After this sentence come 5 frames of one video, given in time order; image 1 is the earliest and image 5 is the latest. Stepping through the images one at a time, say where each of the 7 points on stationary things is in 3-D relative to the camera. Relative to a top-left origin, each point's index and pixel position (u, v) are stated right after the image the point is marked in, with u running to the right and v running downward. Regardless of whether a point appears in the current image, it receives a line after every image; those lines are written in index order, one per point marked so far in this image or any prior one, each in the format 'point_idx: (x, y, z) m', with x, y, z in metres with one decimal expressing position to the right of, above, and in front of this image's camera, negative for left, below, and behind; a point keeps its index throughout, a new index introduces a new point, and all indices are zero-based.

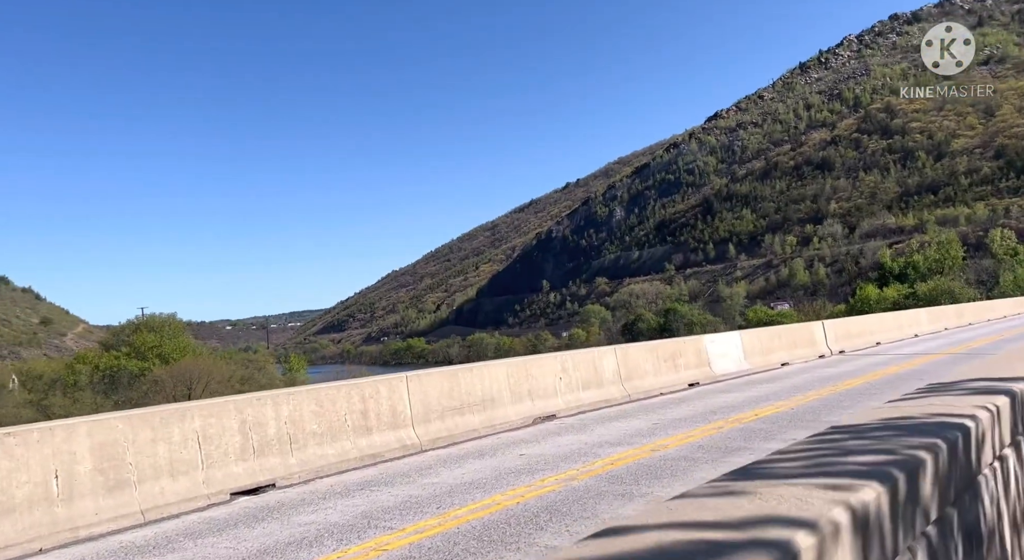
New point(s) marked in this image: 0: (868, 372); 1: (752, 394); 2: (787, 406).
0: (+8.4, -2.1, +18.3) m
1: (+4.3, -2.1, +14.5) m
2: (+4.1, -1.9, +11.8) m
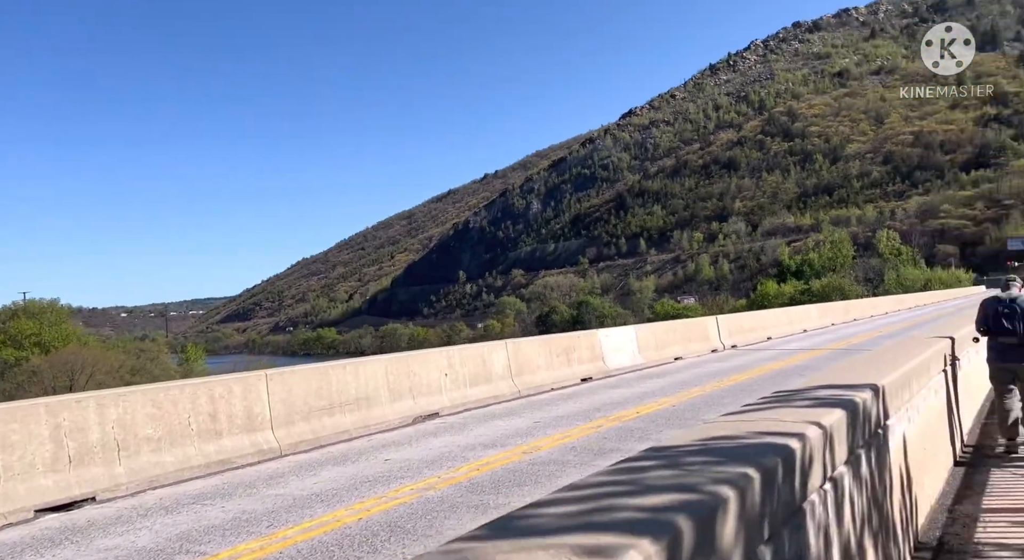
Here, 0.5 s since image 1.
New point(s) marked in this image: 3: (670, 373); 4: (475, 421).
0: (+5.9, -2.0, +18.9) m
1: (+2.3, -2.0, +14.6) m
2: (+2.4, -1.8, +11.9) m
3: (+3.8, -2.1, +18.2) m
4: (-0.5, -1.7, +9.7) m
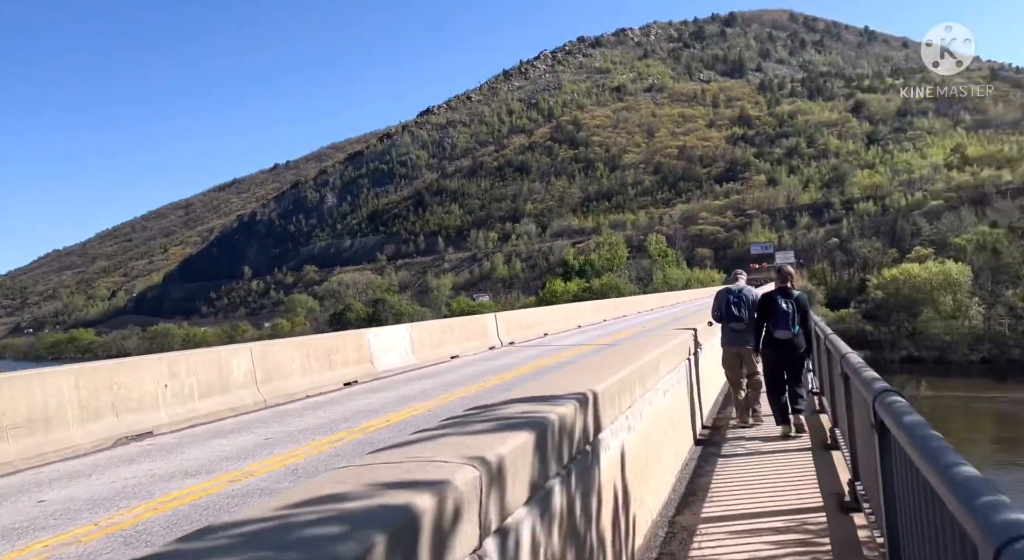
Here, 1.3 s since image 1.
0: (+0.3, -2.0, +19.0) m
1: (-2.0, -2.0, +14.0) m
2: (-1.2, -1.8, +11.4) m
3: (-1.5, -2.0, +17.8) m
4: (-3.4, -1.7, +8.4) m
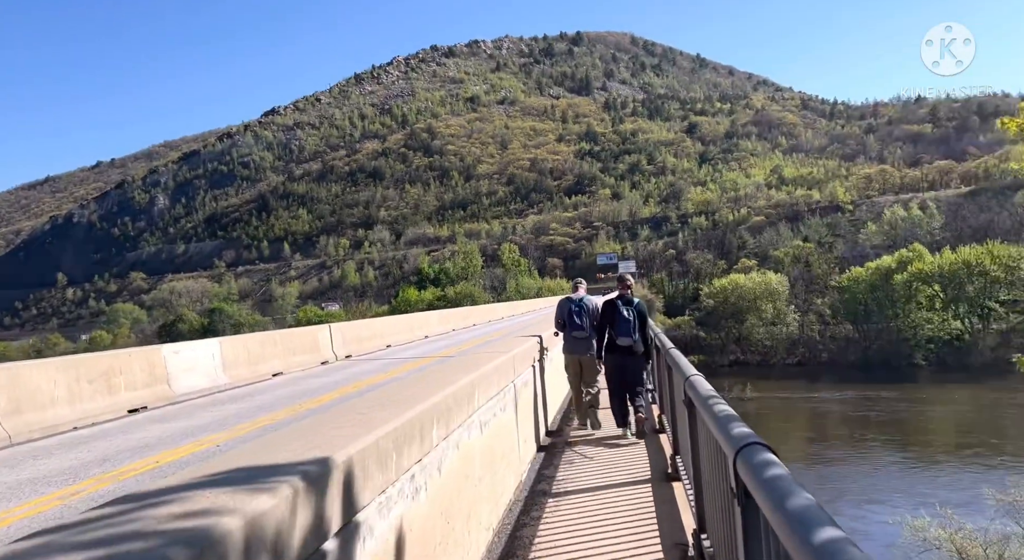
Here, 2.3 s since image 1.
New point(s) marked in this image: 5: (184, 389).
0: (-3.5, -2.2, +17.5) m
1: (-4.8, -2.1, +12.1) m
2: (-3.6, -1.9, +9.6) m
3: (-5.0, -2.2, +15.9) m
4: (-5.2, -1.8, +6.4) m
5: (-5.9, -2.0, +14.2) m
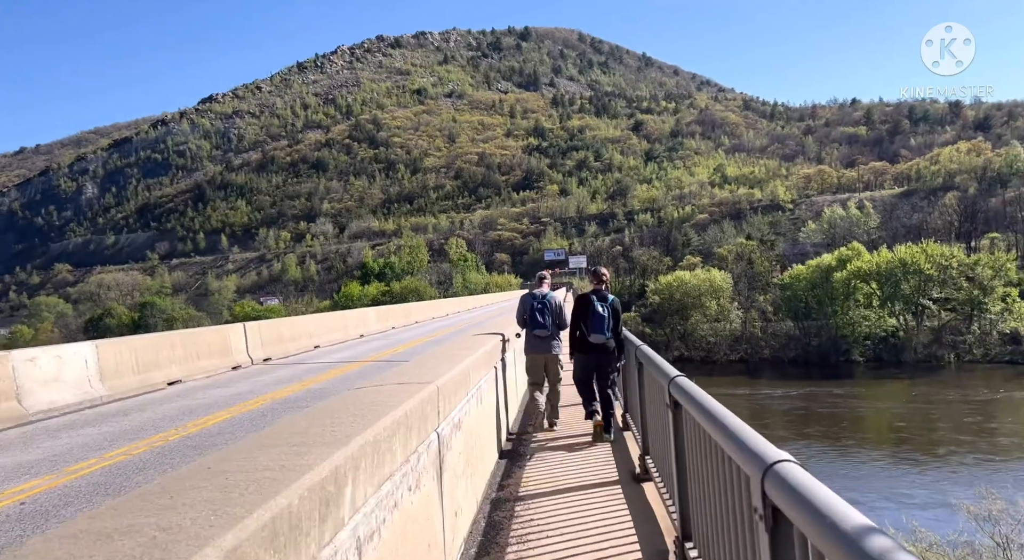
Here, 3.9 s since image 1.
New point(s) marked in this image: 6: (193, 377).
0: (-4.7, -2.0, +14.9) m
1: (-5.6, -2.0, +9.4) m
2: (-4.2, -1.8, +7.1) m
3: (-6.1, -2.0, +13.3) m
4: (-5.6, -1.7, +3.7) m
5: (-6.8, -1.8, +11.5) m
6: (-6.8, -2.0, +16.9) m
